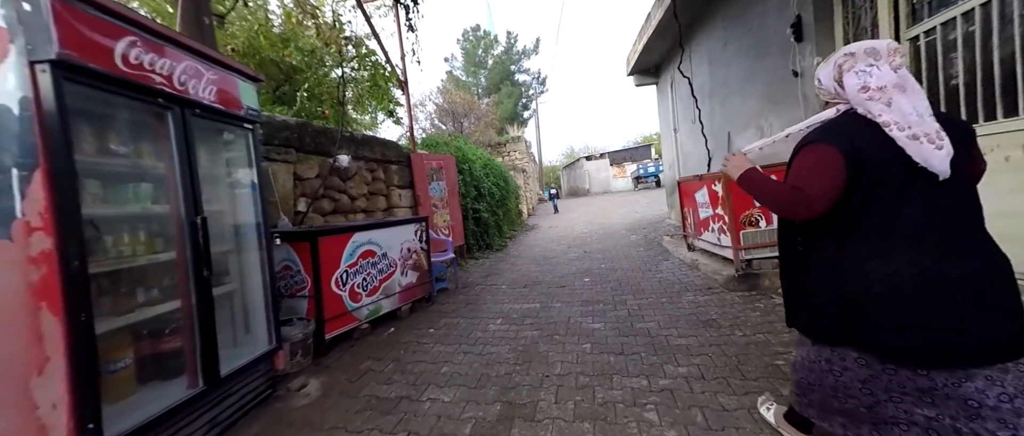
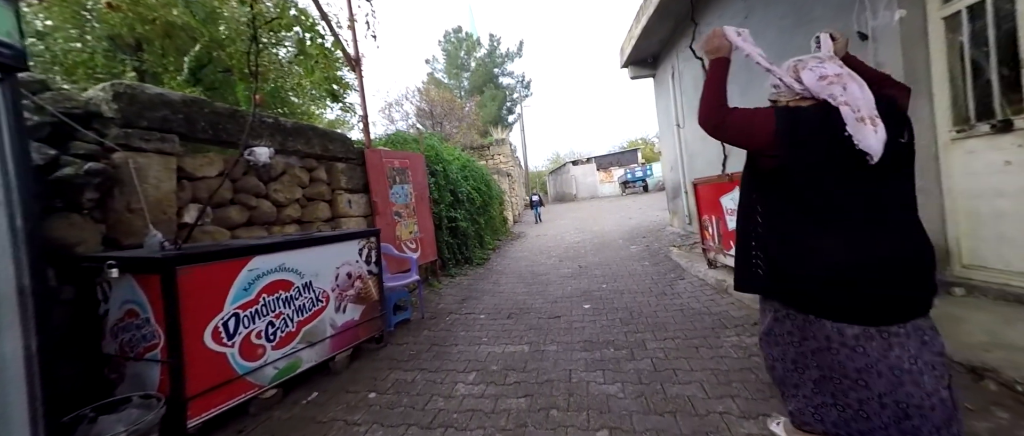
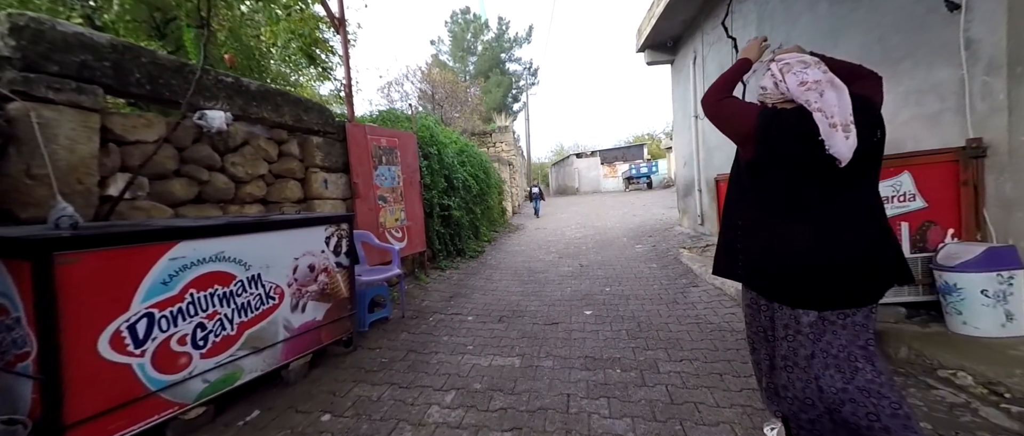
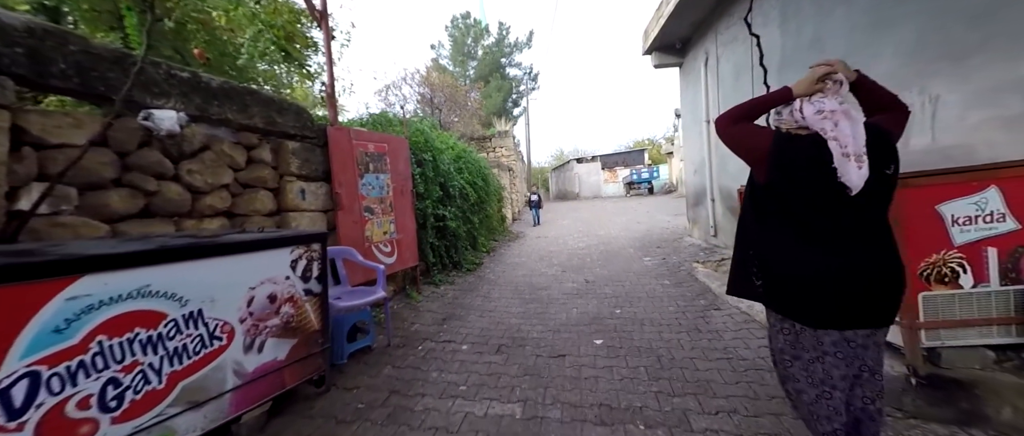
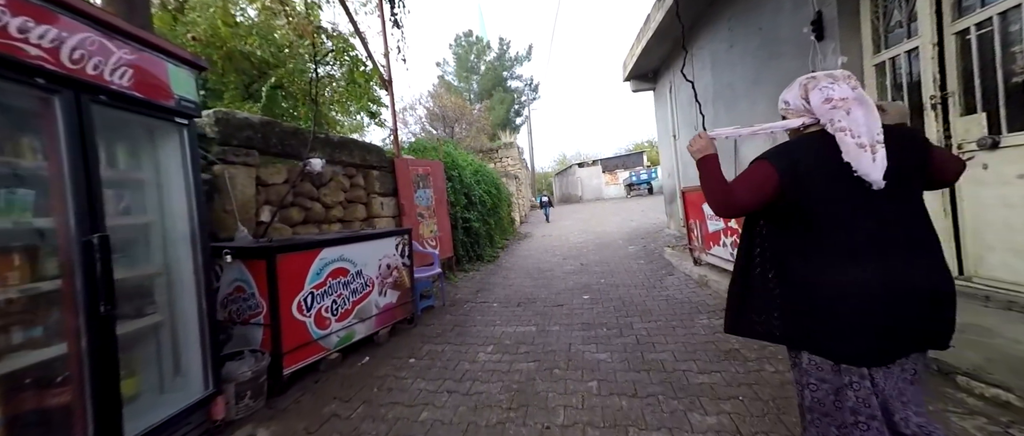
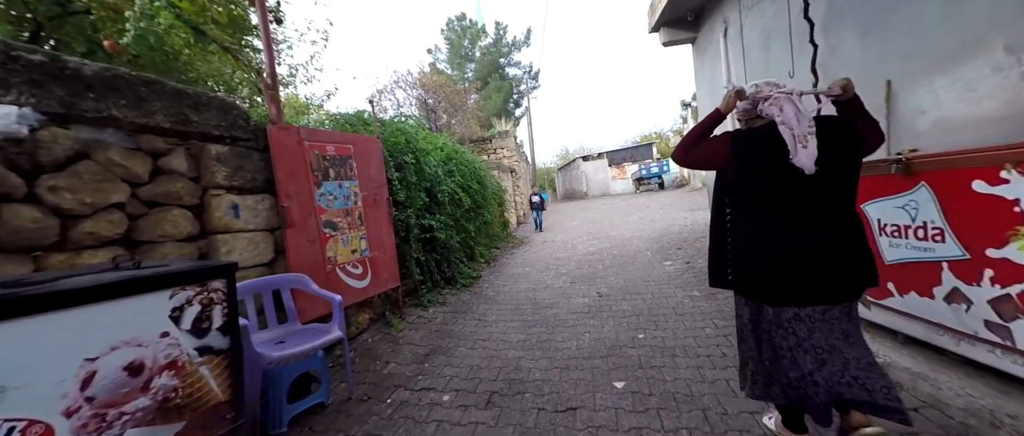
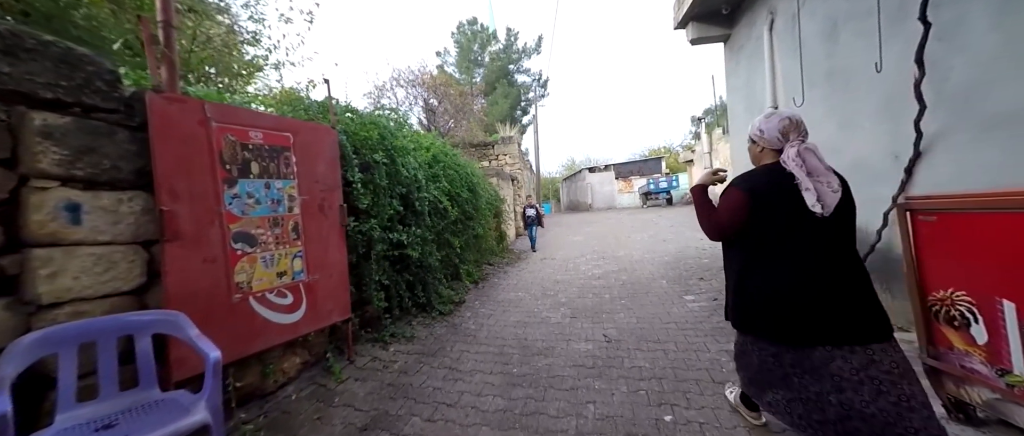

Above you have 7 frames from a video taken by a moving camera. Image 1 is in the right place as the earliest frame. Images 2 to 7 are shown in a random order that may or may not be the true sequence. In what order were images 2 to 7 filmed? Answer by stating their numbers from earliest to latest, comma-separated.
5, 2, 3, 4, 6, 7
